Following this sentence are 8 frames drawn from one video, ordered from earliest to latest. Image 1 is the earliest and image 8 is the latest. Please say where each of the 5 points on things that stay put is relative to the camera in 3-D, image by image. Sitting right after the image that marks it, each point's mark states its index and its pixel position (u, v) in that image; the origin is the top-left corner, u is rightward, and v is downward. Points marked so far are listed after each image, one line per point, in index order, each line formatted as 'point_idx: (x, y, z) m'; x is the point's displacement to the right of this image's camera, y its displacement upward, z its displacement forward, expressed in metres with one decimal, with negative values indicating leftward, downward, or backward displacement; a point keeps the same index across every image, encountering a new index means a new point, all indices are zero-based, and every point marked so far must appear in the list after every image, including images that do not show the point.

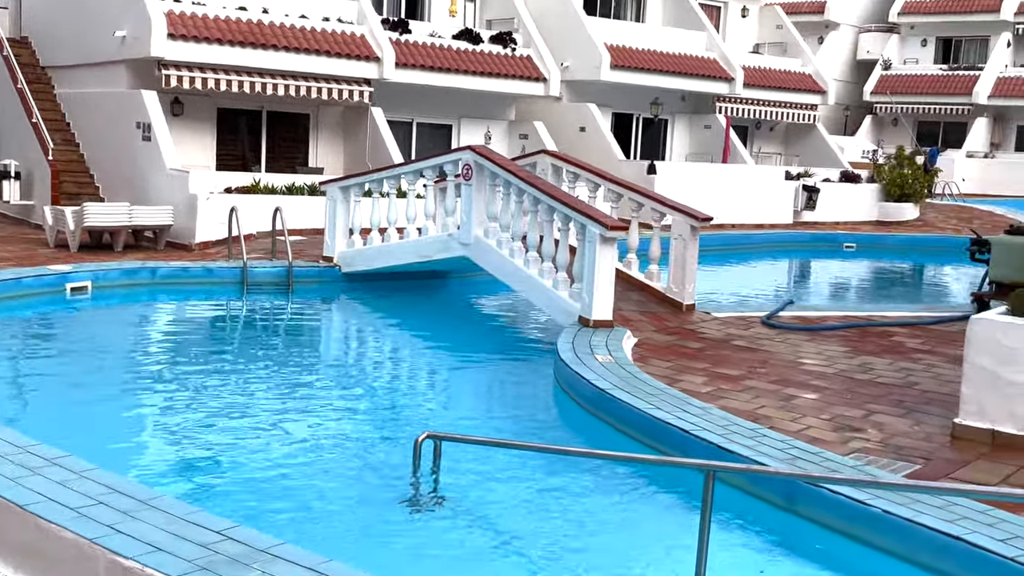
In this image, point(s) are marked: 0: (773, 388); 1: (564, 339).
0: (+1.9, -0.7, +7.8) m
1: (+0.5, -0.4, +8.7) m
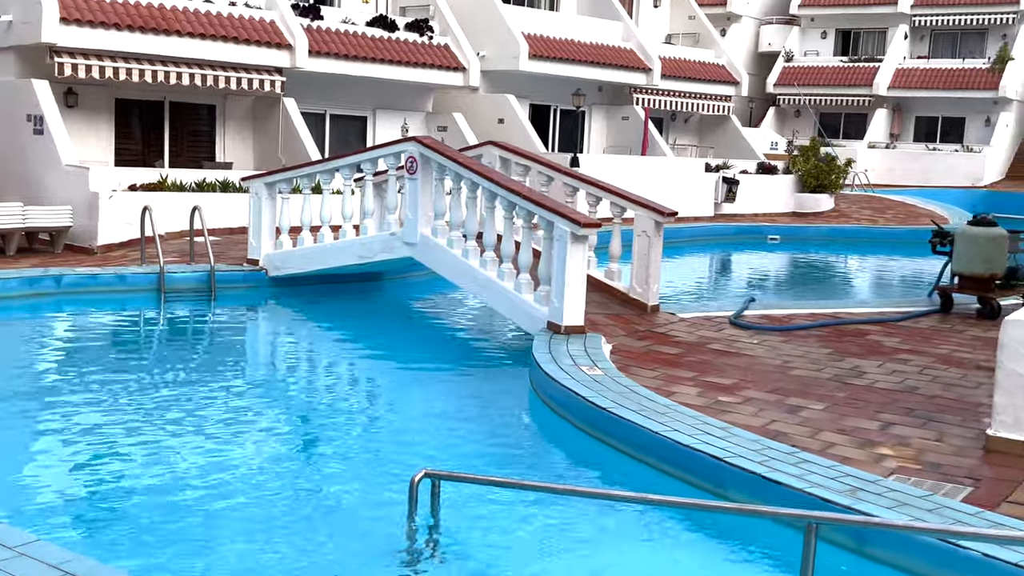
0: (+1.7, -0.7, +7.2) m
1: (+0.2, -0.5, +7.9) m
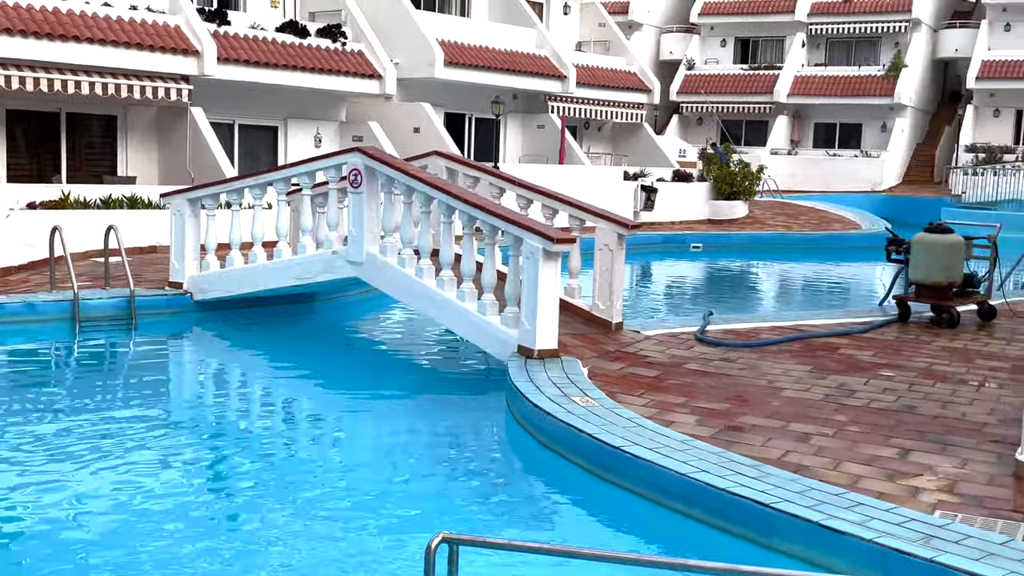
0: (+1.6, -0.8, +6.7) m
1: (+0.1, -0.6, +7.3) m
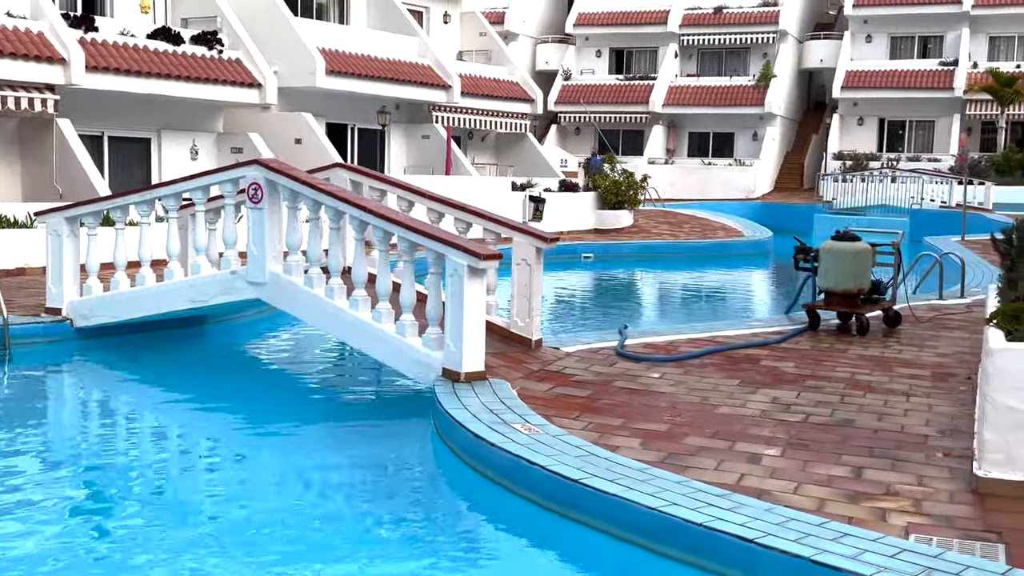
0: (+1.3, -0.9, +6.4) m
1: (-0.4, -0.7, +6.8) m
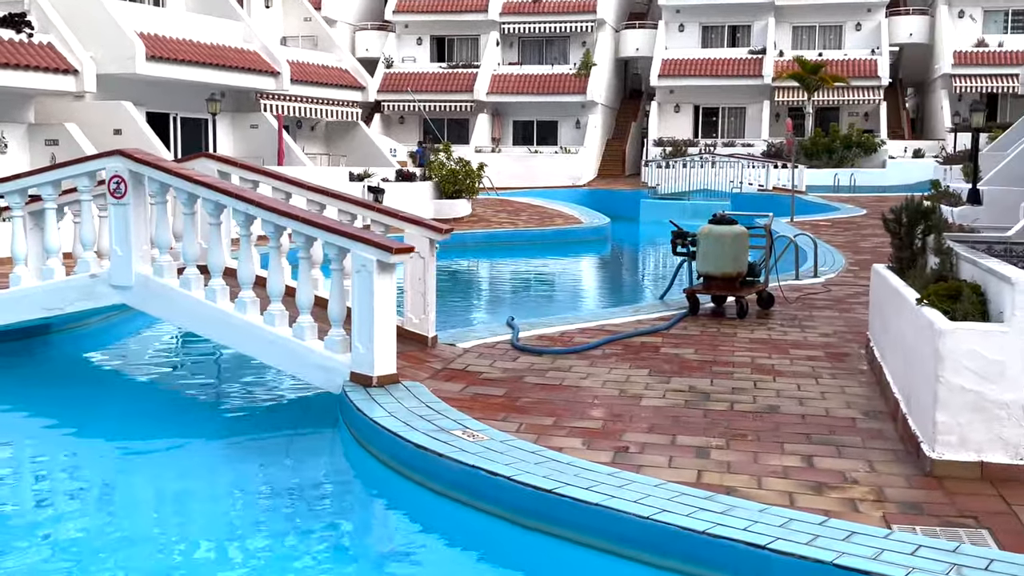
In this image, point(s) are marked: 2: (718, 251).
0: (+0.9, -0.9, +6.1) m
1: (-0.8, -0.7, +6.3) m
2: (+2.0, +0.4, +10.8) m
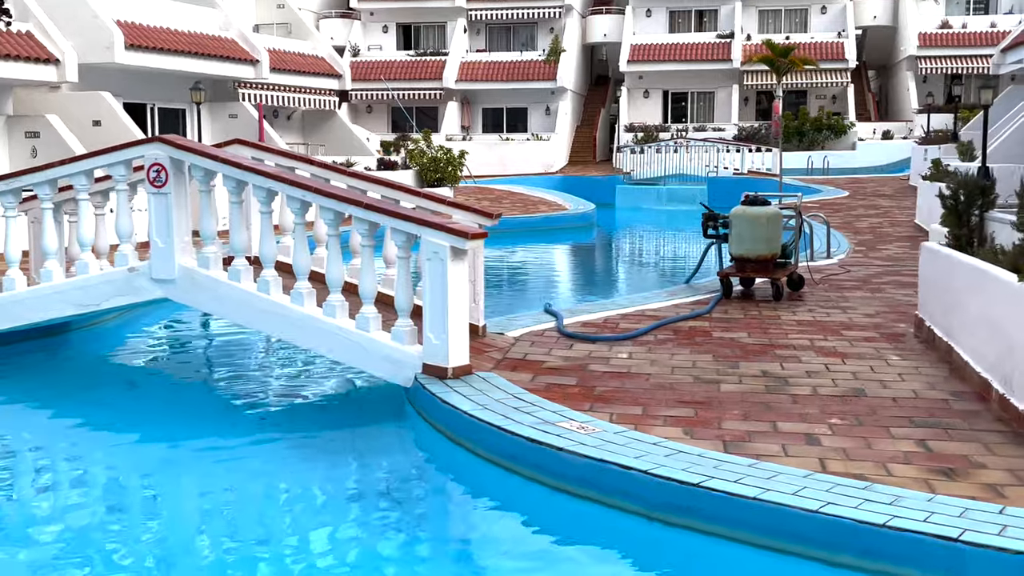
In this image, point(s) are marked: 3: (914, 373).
0: (+1.4, -0.8, +5.9) m
1: (-0.3, -0.7, +5.9) m
2: (+2.3, +0.5, +10.6) m
3: (+2.7, -0.6, +7.3) m
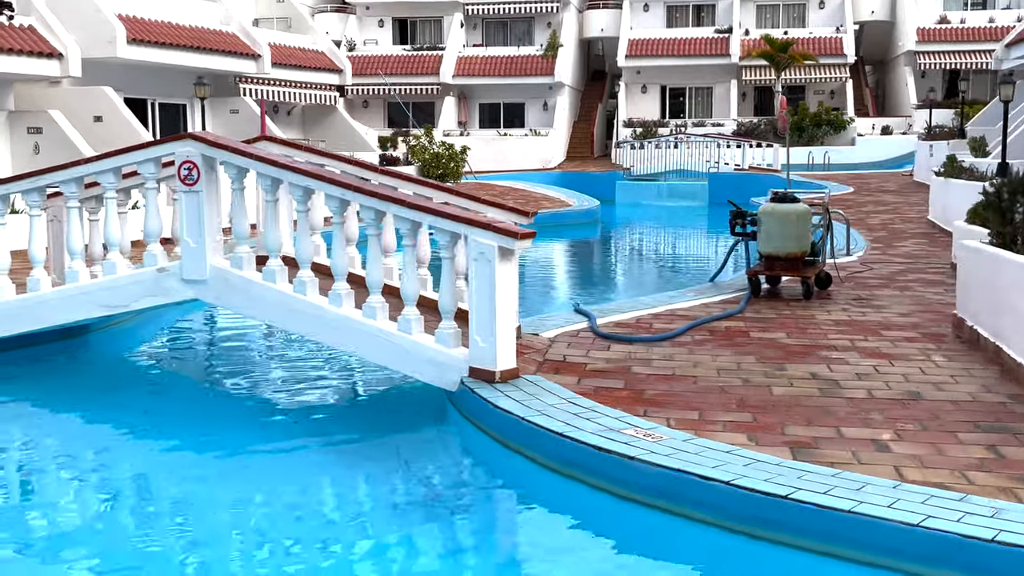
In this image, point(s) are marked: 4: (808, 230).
0: (+1.7, -0.8, +5.7) m
1: (0.0, -0.7, +5.7) m
2: (+2.6, +0.5, +10.4) m
3: (+3.0, -0.6, +7.2) m
4: (+2.9, +0.6, +10.5) m
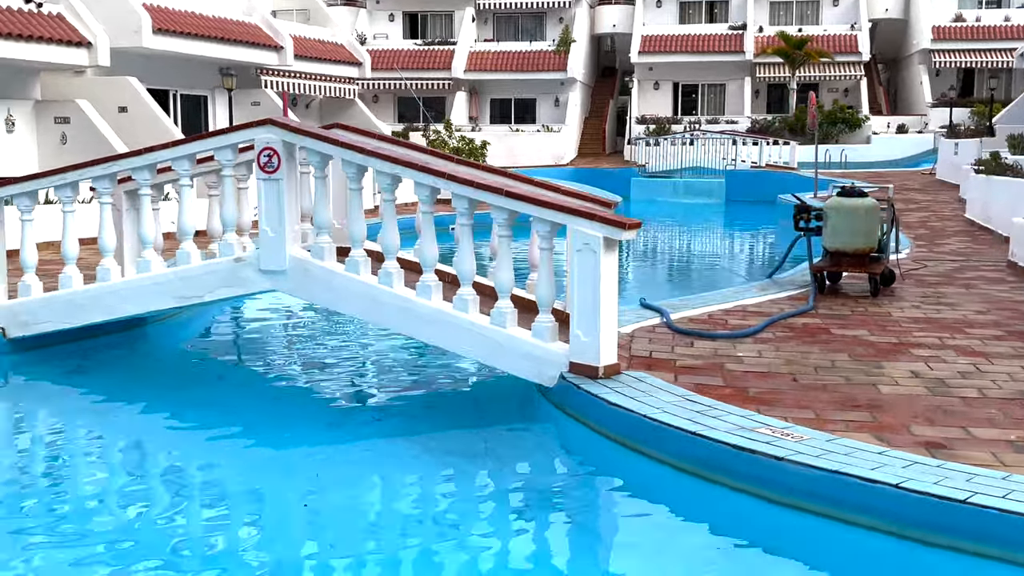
0: (+2.3, -0.7, +5.5) m
1: (+0.6, -0.6, +5.5) m
2: (+3.1, +0.6, +10.2) m
3: (+3.6, -0.5, +6.9) m
4: (+3.4, +0.6, +10.2) m
